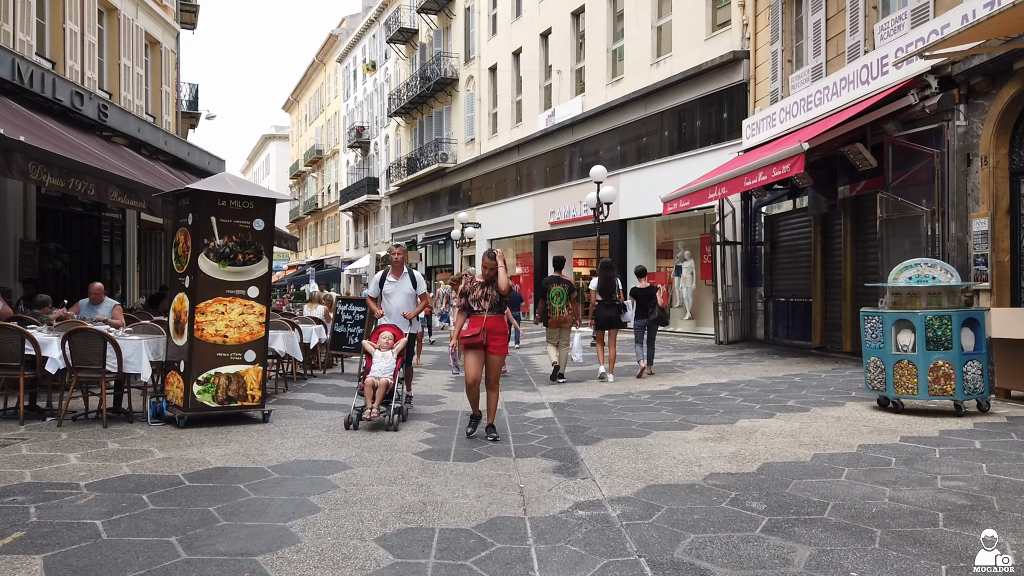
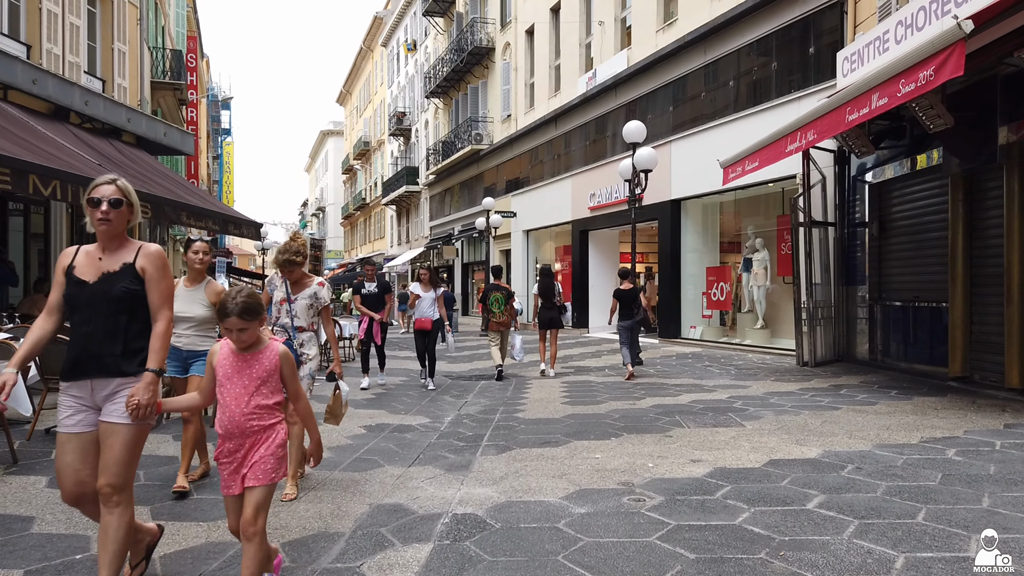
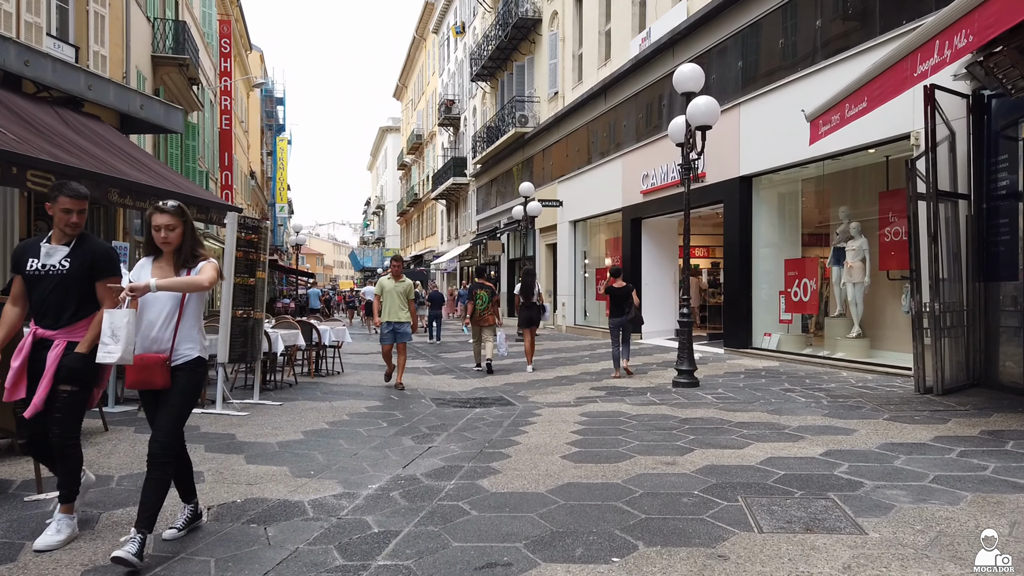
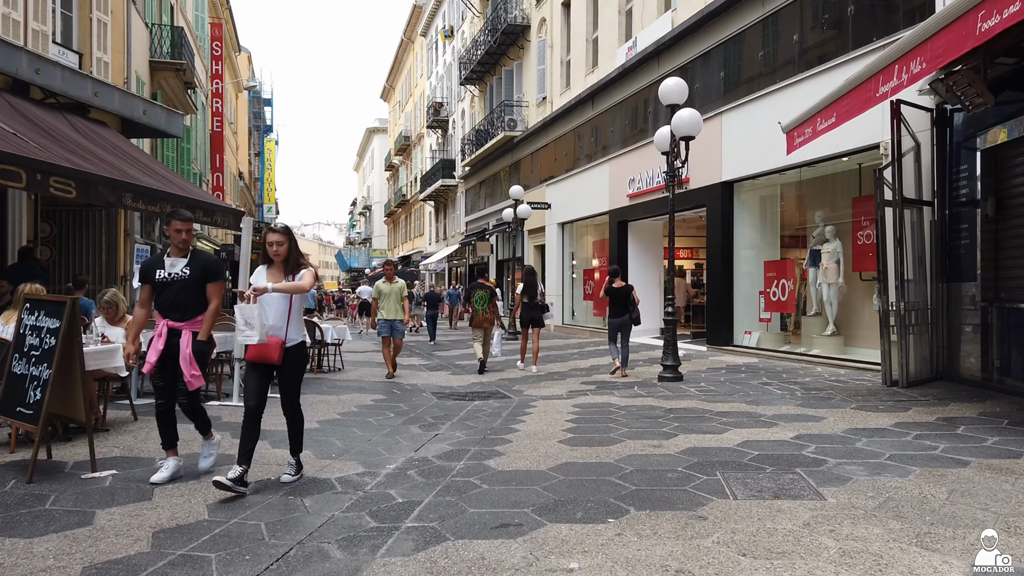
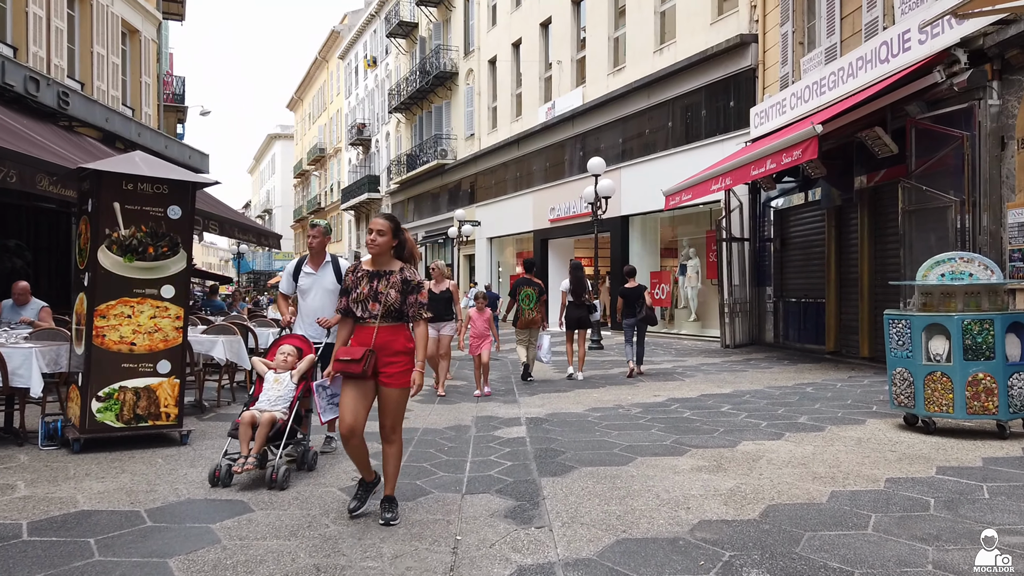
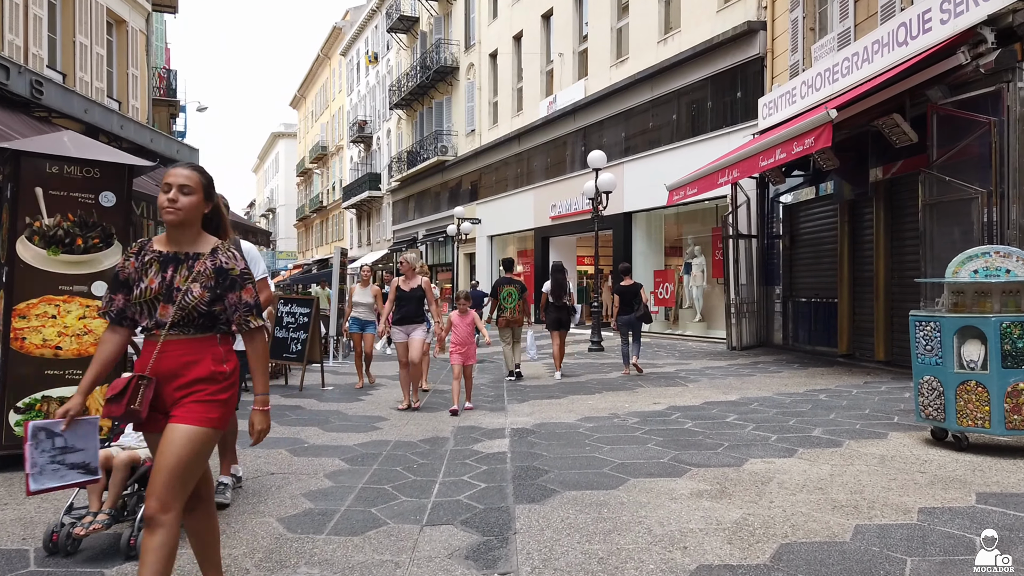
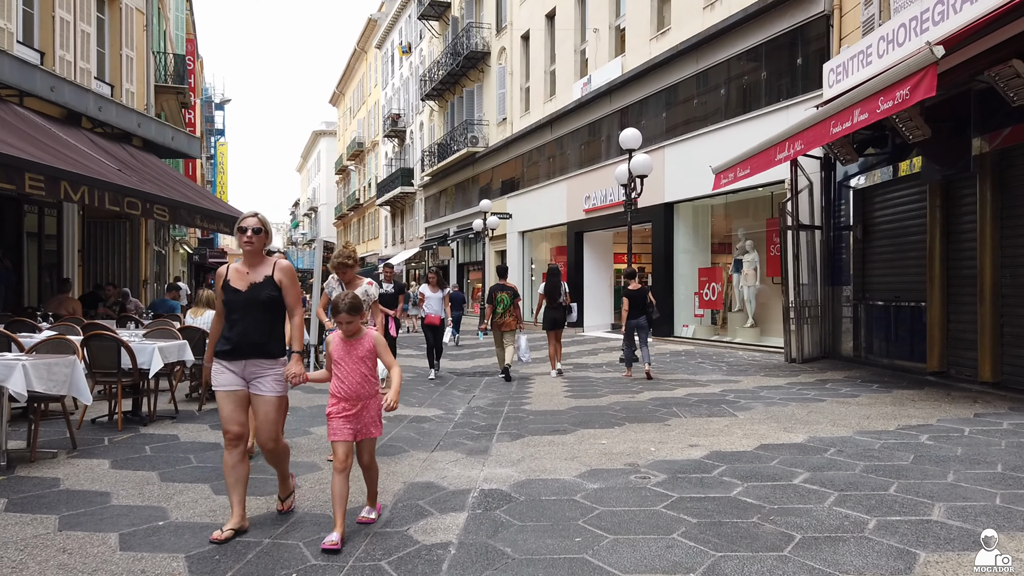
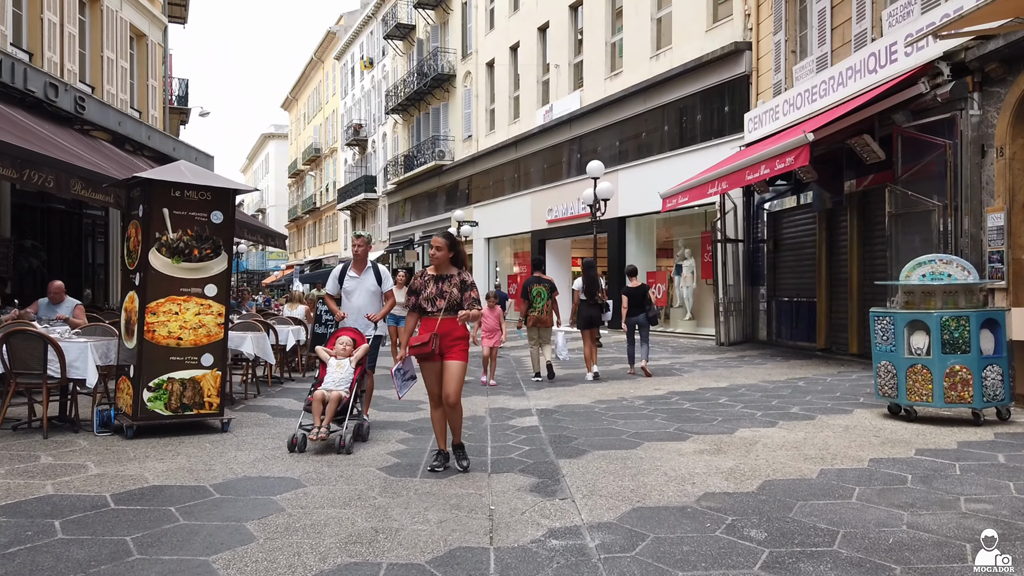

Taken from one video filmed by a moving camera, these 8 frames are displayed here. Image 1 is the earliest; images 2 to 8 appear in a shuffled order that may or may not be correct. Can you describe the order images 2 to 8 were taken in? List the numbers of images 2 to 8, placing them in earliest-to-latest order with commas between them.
8, 5, 6, 7, 2, 4, 3
